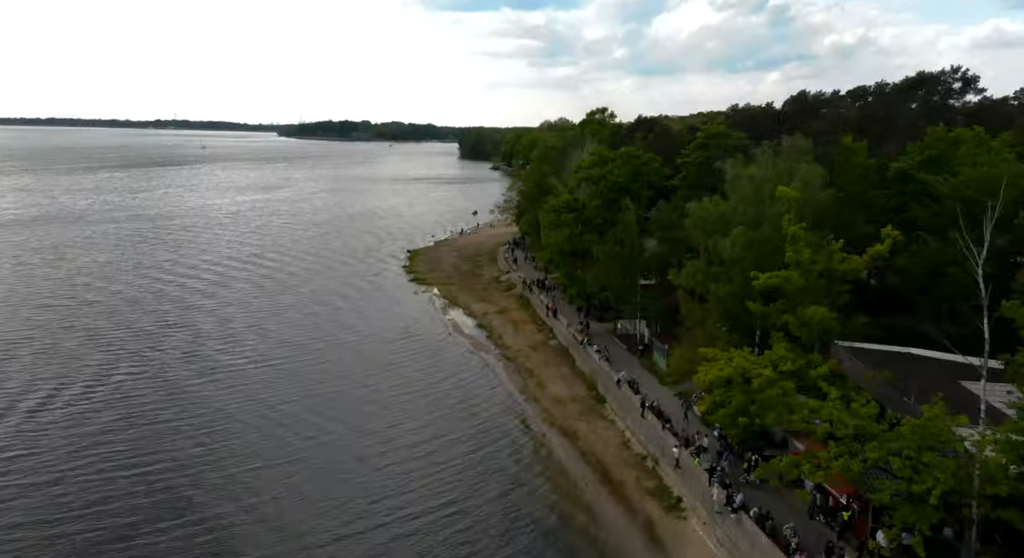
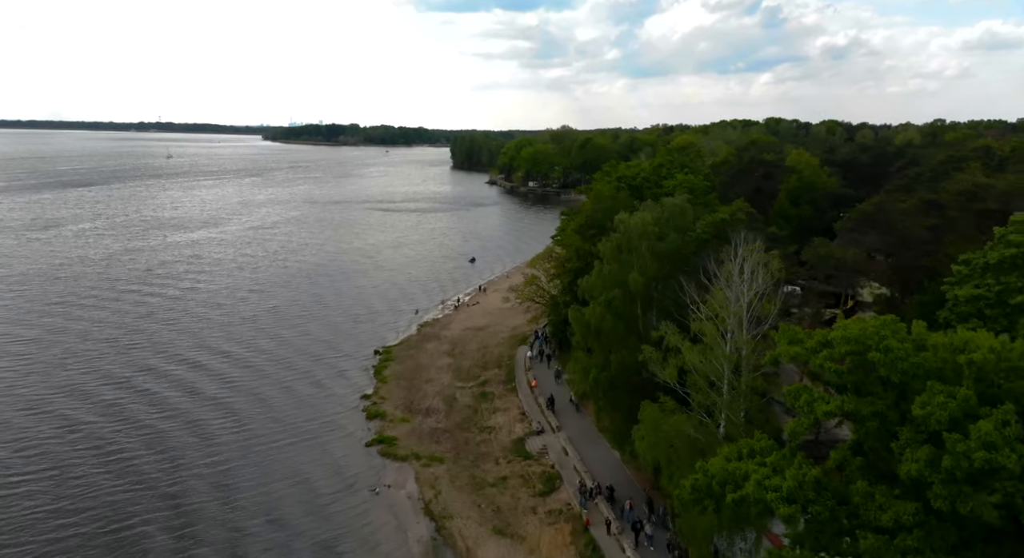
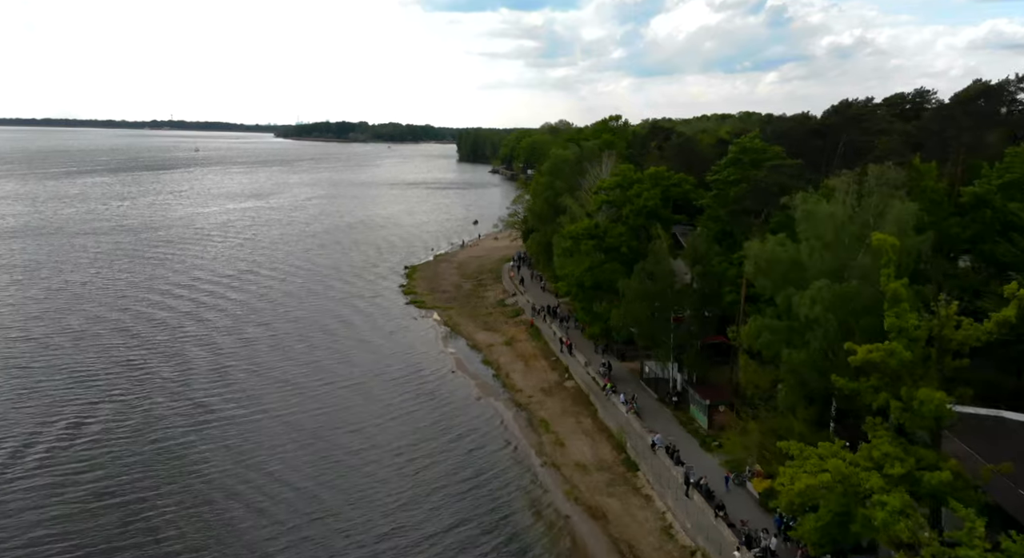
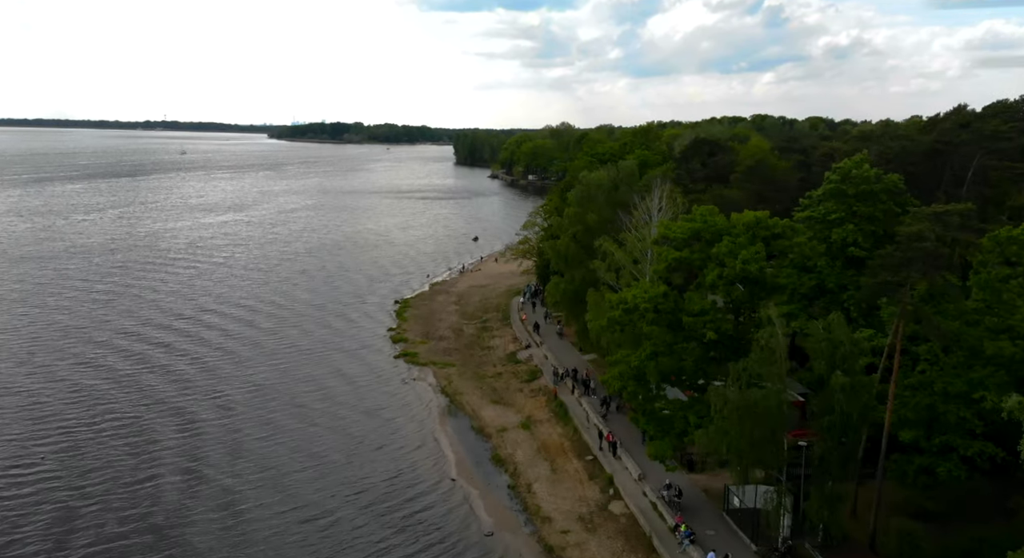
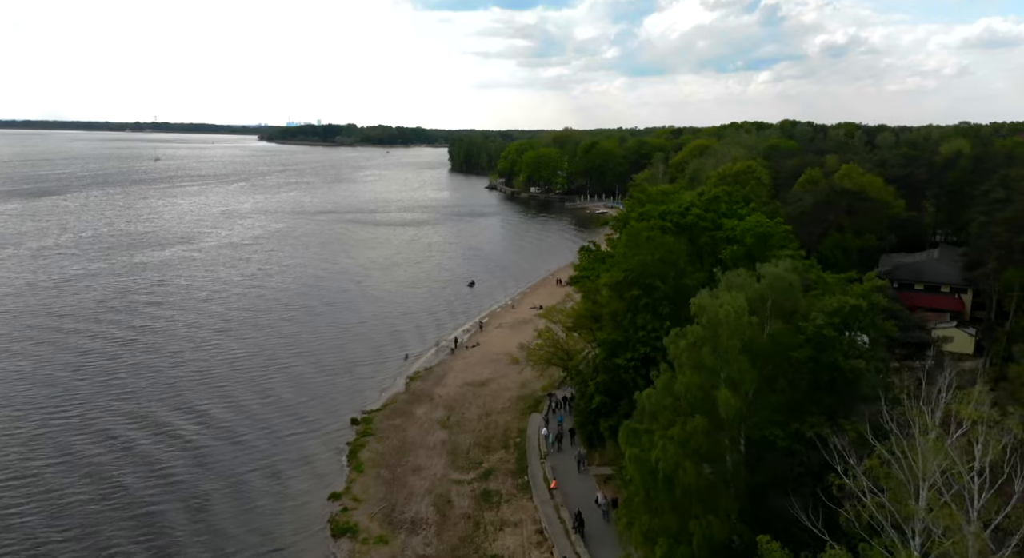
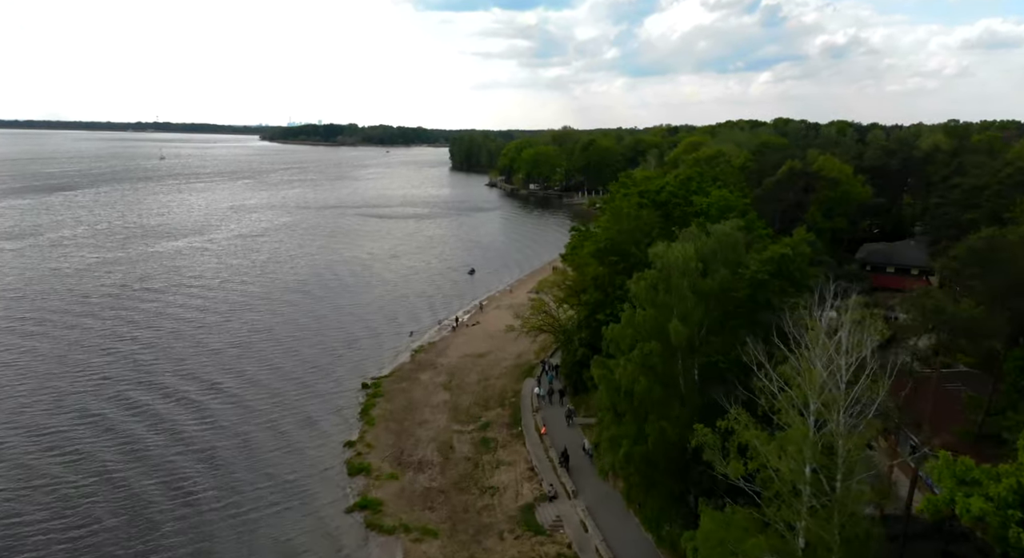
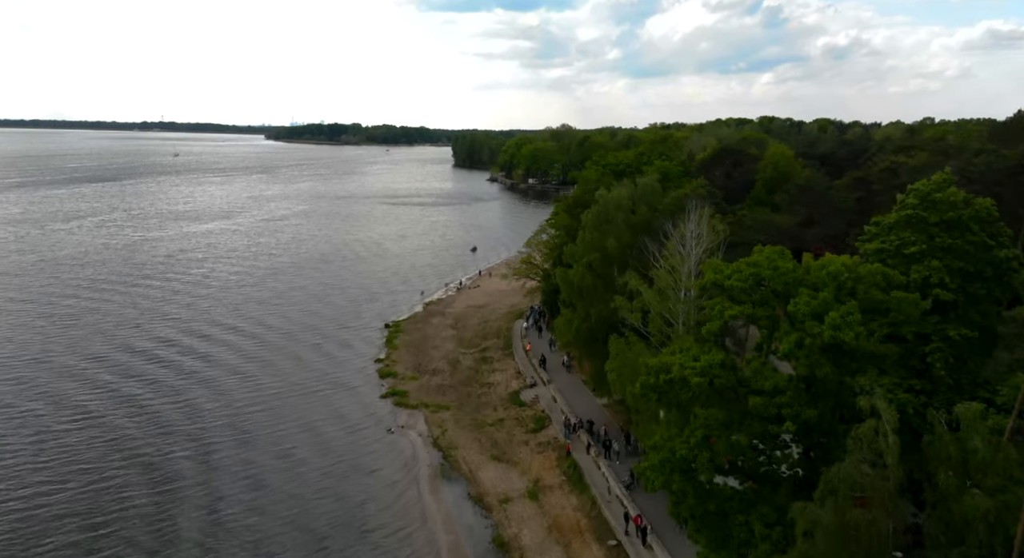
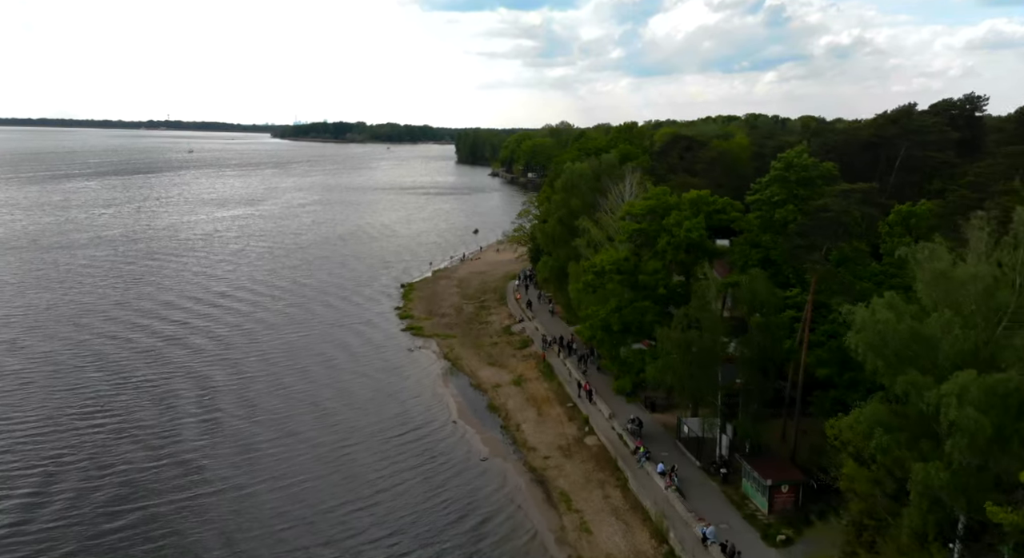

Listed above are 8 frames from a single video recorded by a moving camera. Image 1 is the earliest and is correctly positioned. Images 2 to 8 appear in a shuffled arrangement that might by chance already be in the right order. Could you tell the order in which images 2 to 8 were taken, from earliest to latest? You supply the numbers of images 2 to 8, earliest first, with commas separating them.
3, 8, 4, 7, 2, 6, 5
